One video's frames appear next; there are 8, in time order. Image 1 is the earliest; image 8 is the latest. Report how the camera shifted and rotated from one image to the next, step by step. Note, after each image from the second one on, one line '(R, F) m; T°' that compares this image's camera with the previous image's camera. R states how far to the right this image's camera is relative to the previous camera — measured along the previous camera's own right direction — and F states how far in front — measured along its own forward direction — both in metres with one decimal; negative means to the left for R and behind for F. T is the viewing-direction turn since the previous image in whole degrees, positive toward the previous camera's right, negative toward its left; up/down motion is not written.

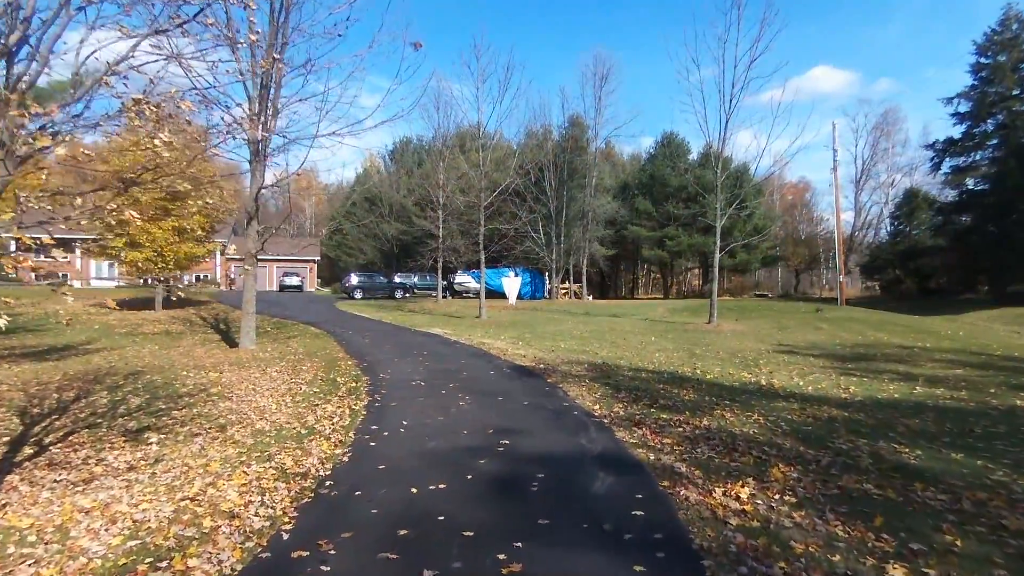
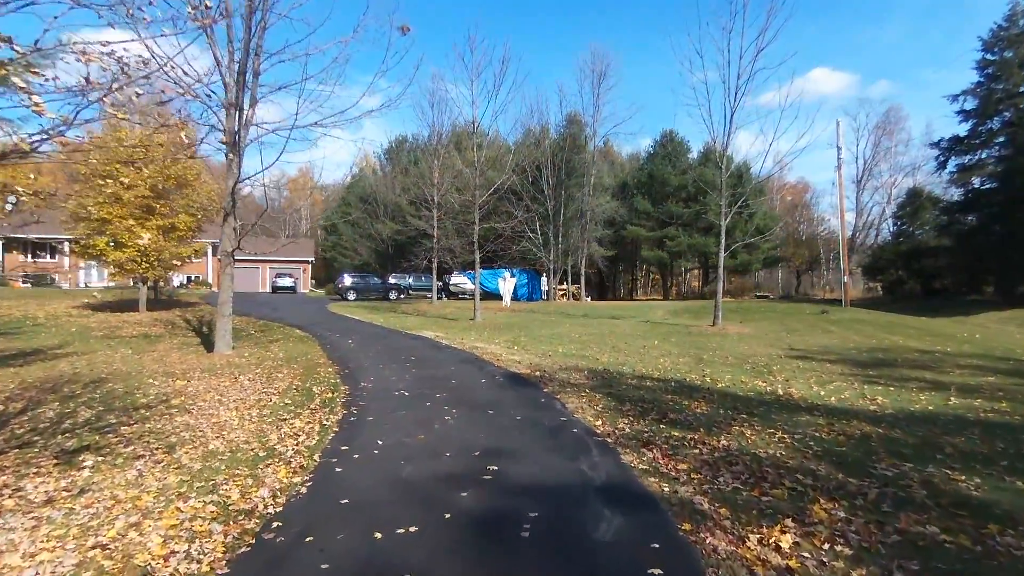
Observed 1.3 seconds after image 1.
(+0.1, +1.0) m; 0°
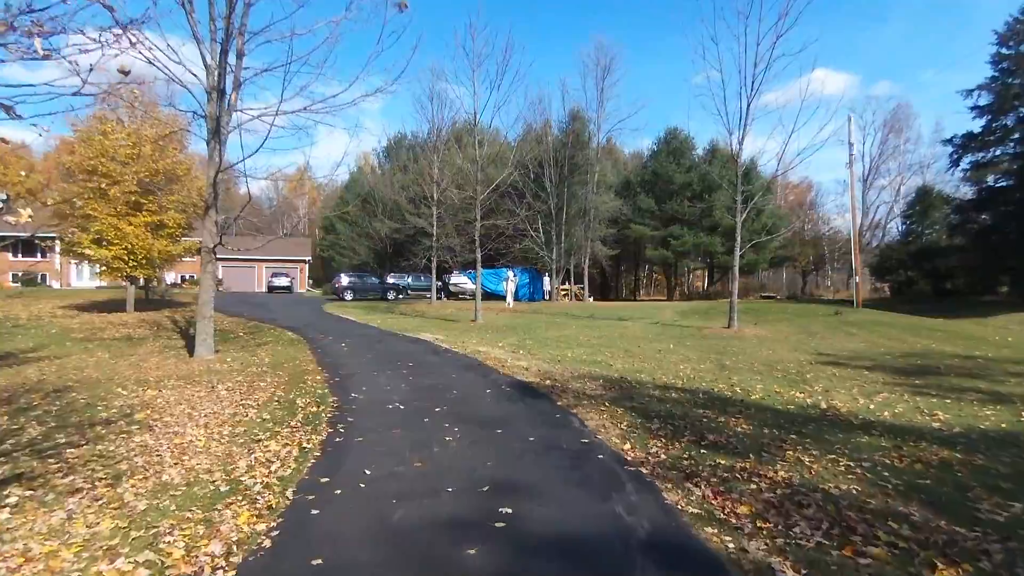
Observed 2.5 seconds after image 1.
(-0.1, +1.2) m; 0°
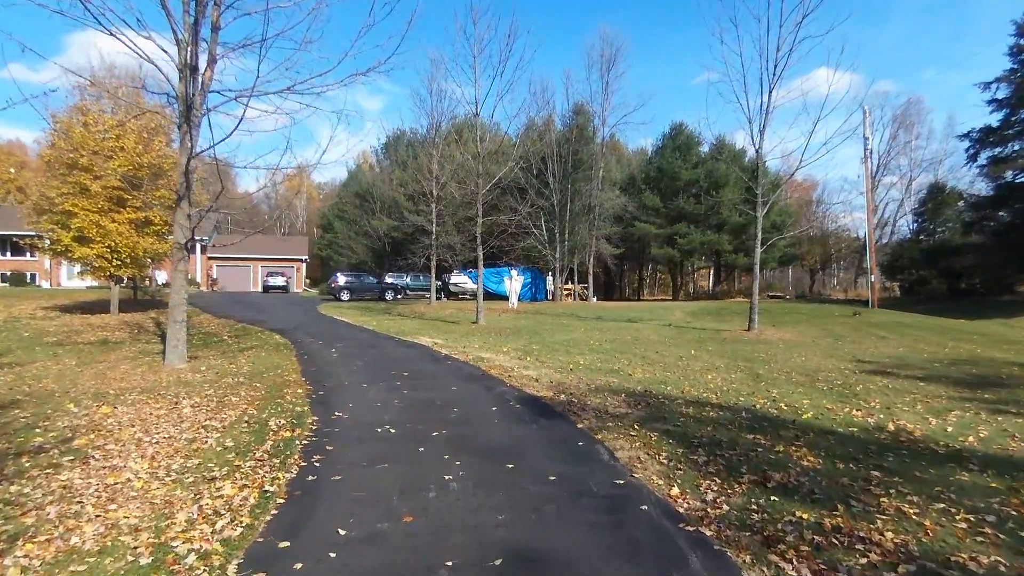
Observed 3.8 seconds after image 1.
(-0.1, +1.4) m; 0°
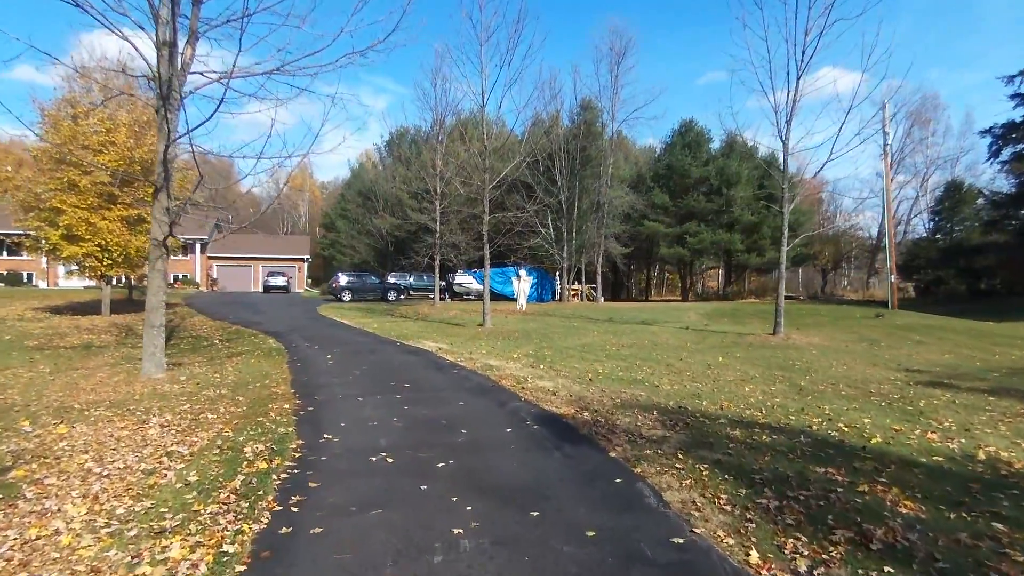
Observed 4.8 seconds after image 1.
(-0.2, +1.2) m; 0°
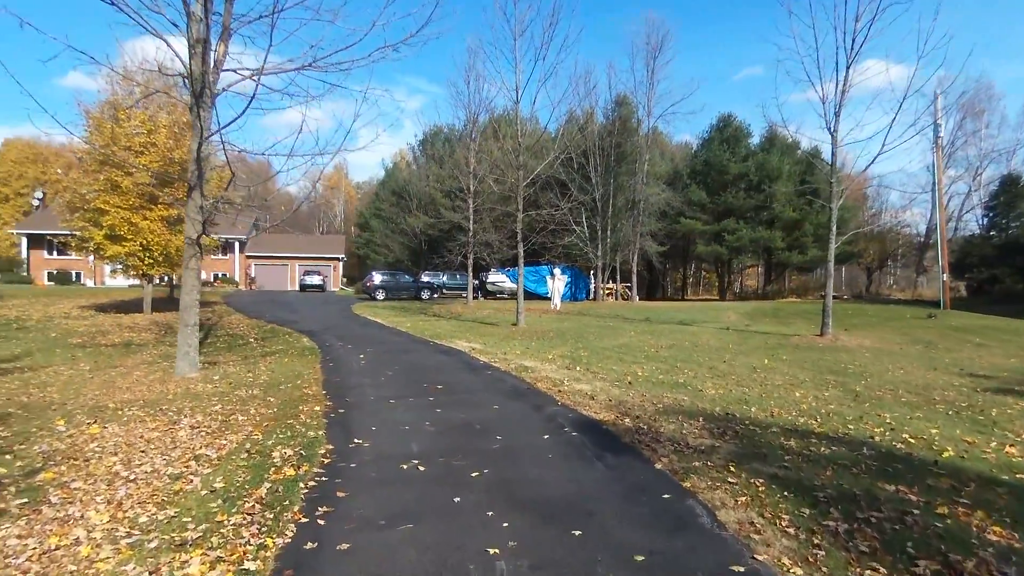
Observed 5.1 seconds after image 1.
(-0.1, +0.4) m; -3°
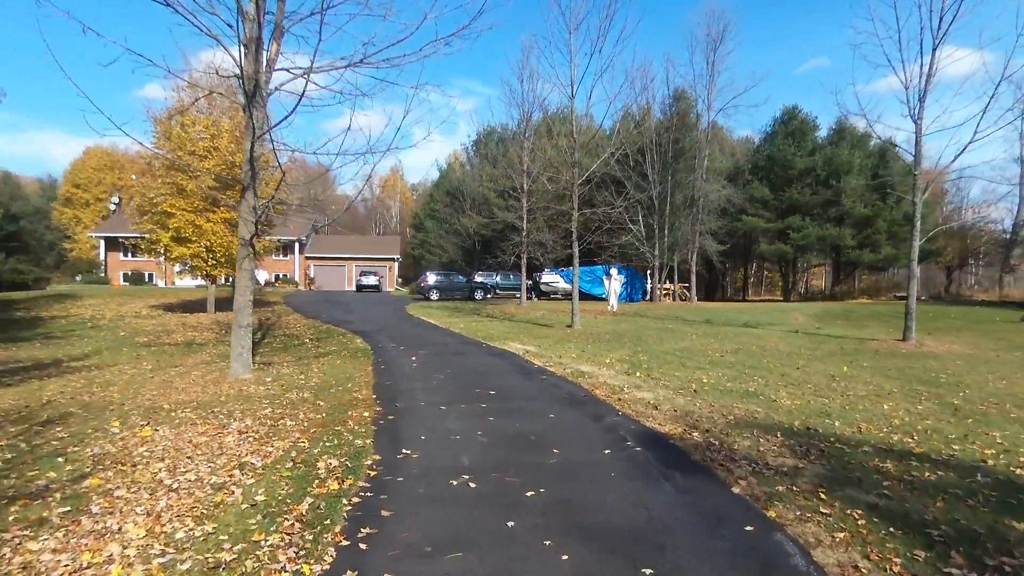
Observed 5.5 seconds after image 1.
(0.0, +0.5) m; -5°
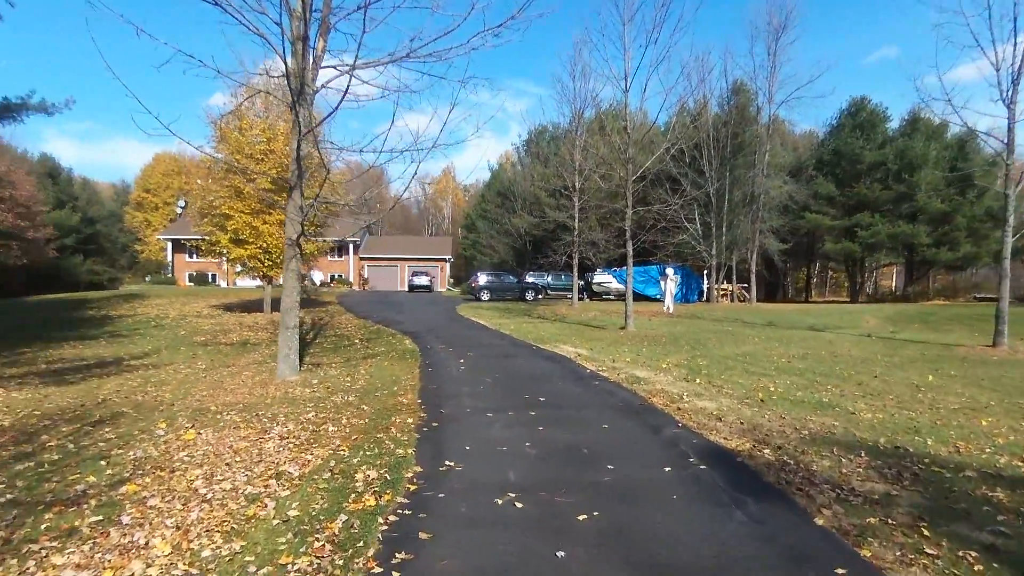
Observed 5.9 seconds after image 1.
(0.0, +0.5) m; -5°
